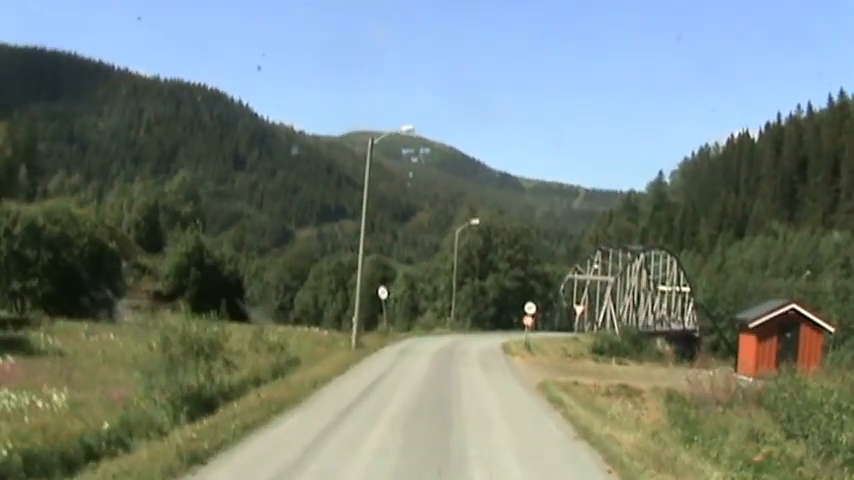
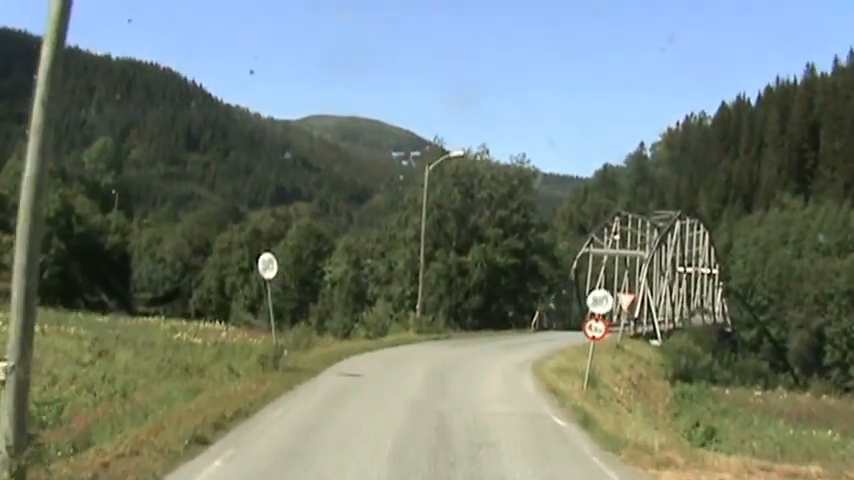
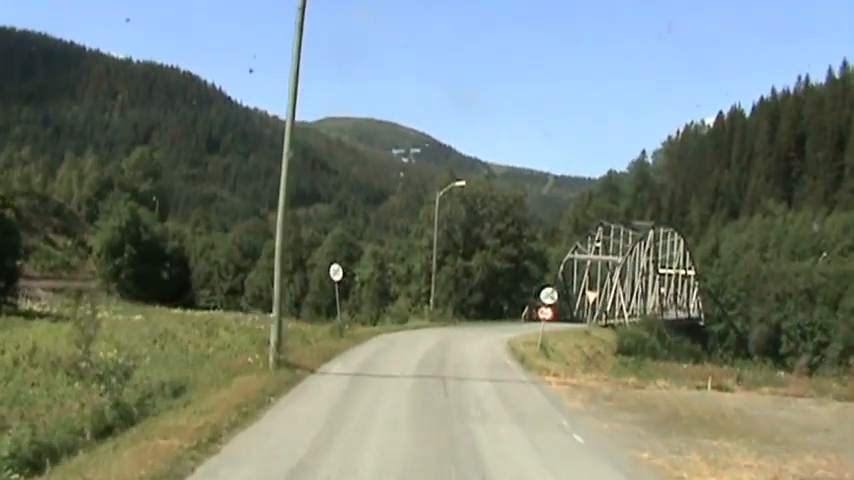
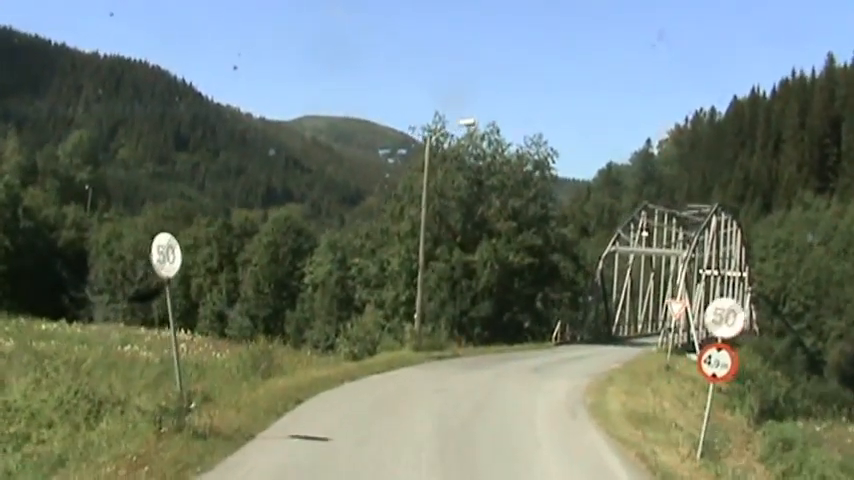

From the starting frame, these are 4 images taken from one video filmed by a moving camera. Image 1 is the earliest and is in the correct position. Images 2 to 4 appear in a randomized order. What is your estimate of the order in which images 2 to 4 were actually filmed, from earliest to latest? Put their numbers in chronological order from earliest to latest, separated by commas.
3, 2, 4
